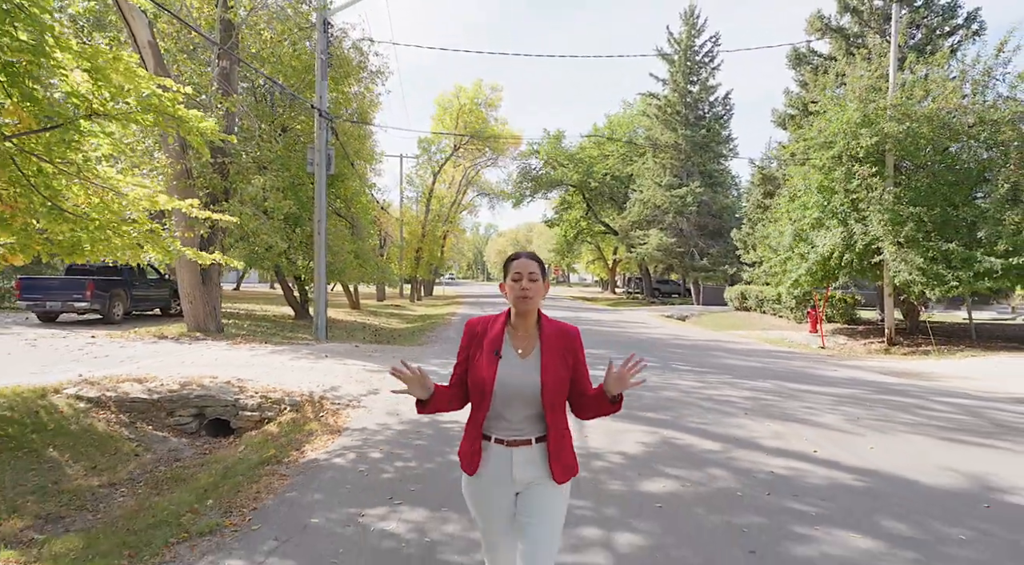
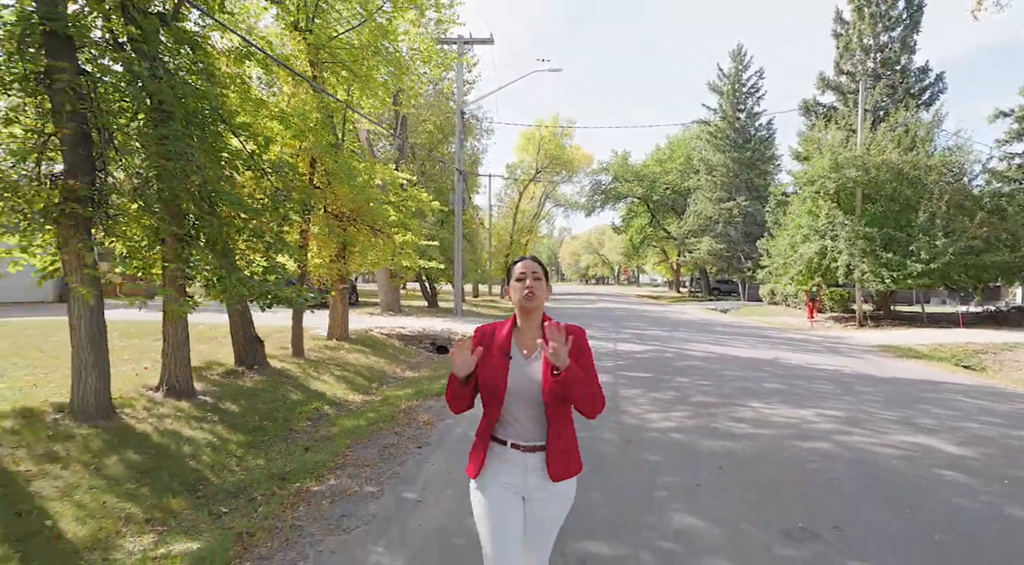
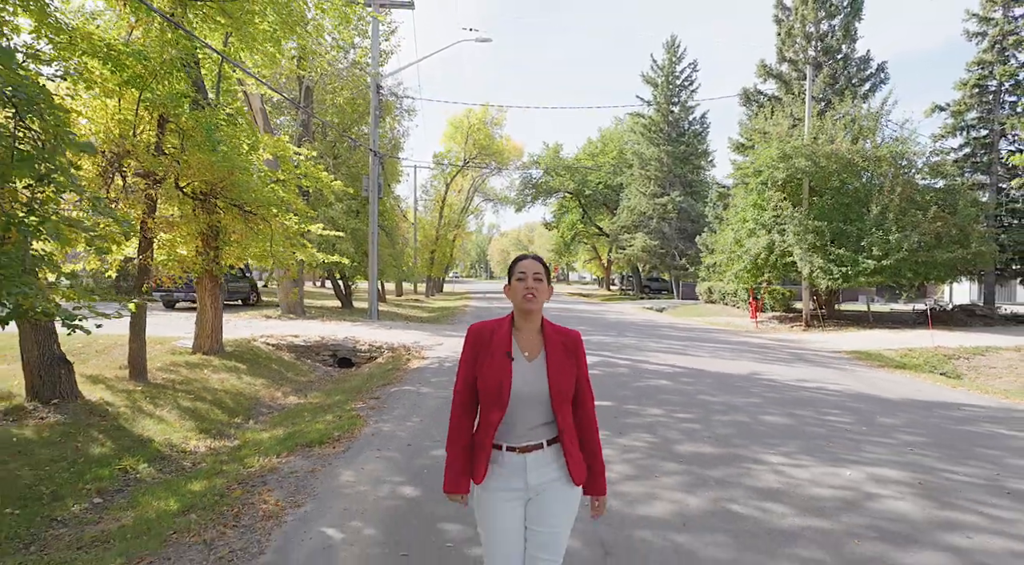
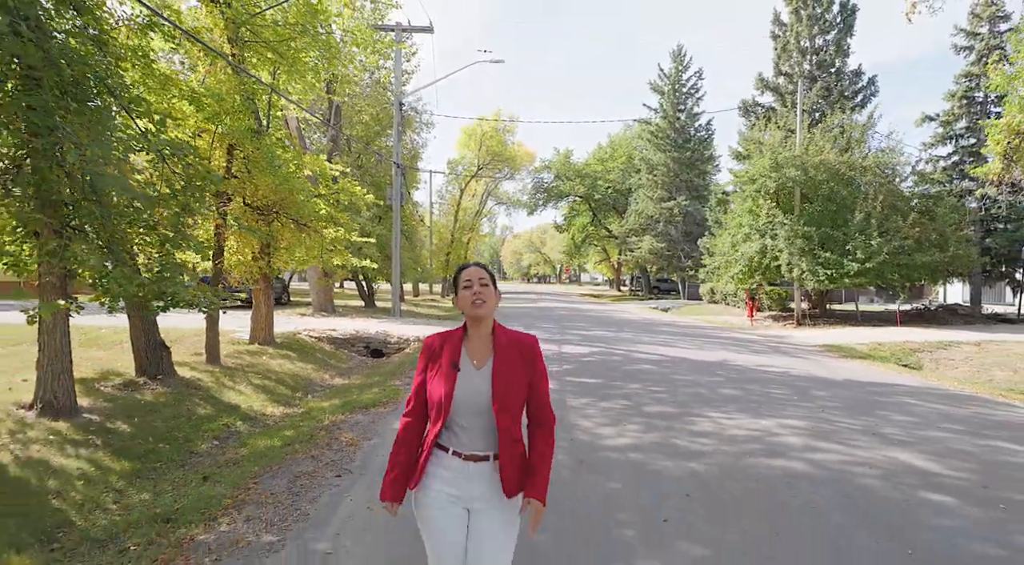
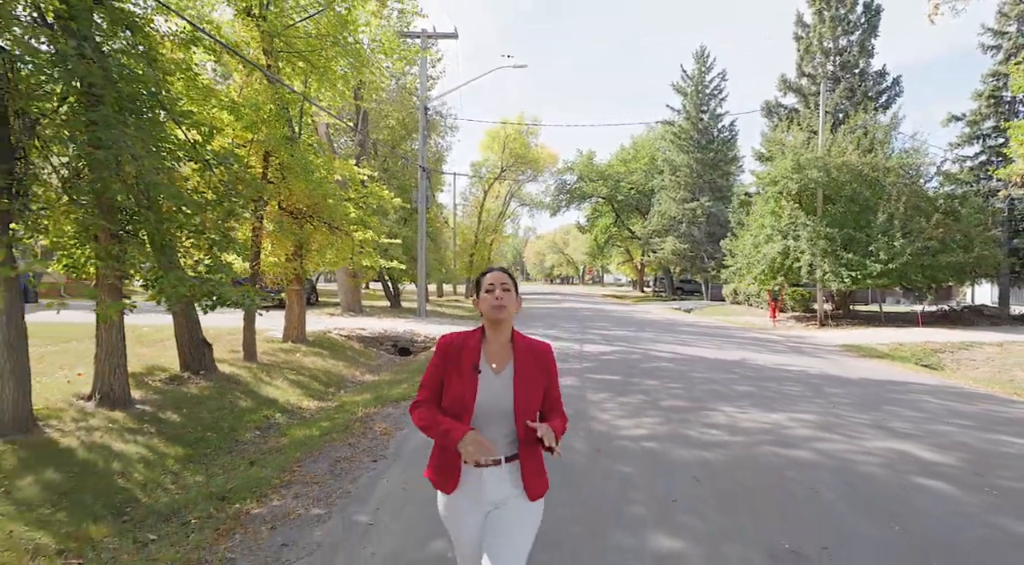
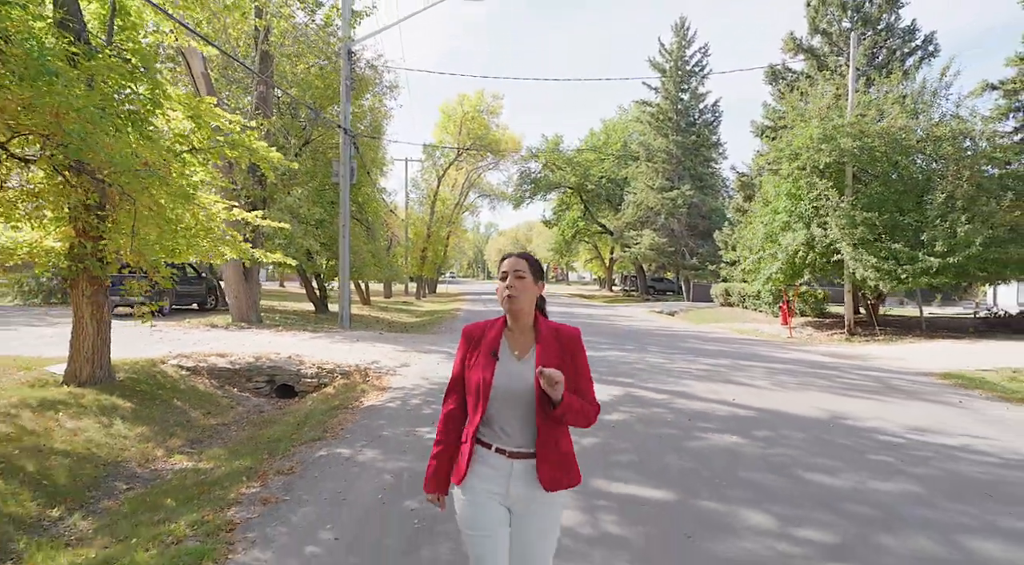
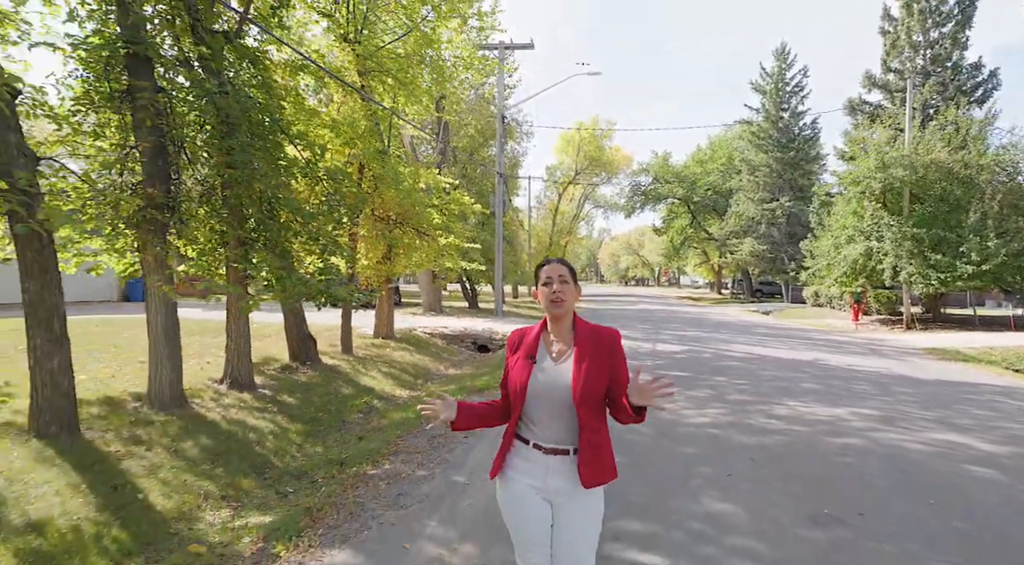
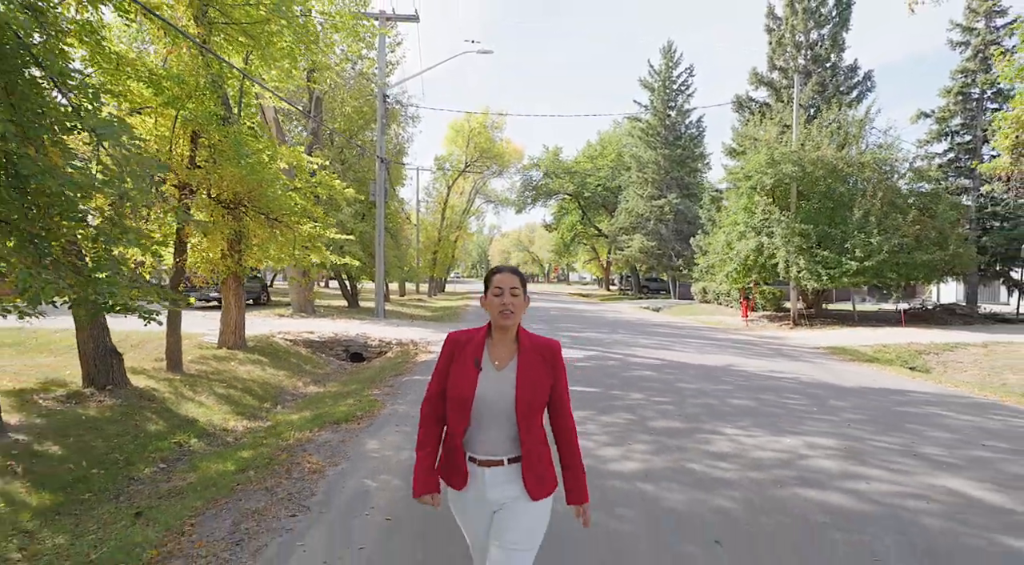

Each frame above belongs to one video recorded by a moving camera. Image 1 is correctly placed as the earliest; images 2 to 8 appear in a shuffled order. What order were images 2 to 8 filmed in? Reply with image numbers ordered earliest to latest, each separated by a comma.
6, 3, 8, 4, 5, 2, 7
